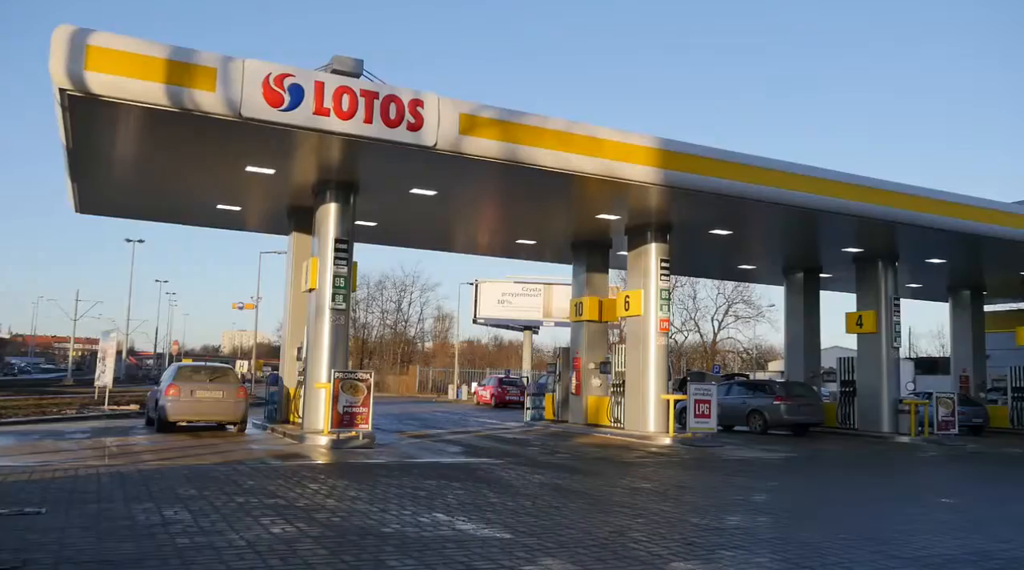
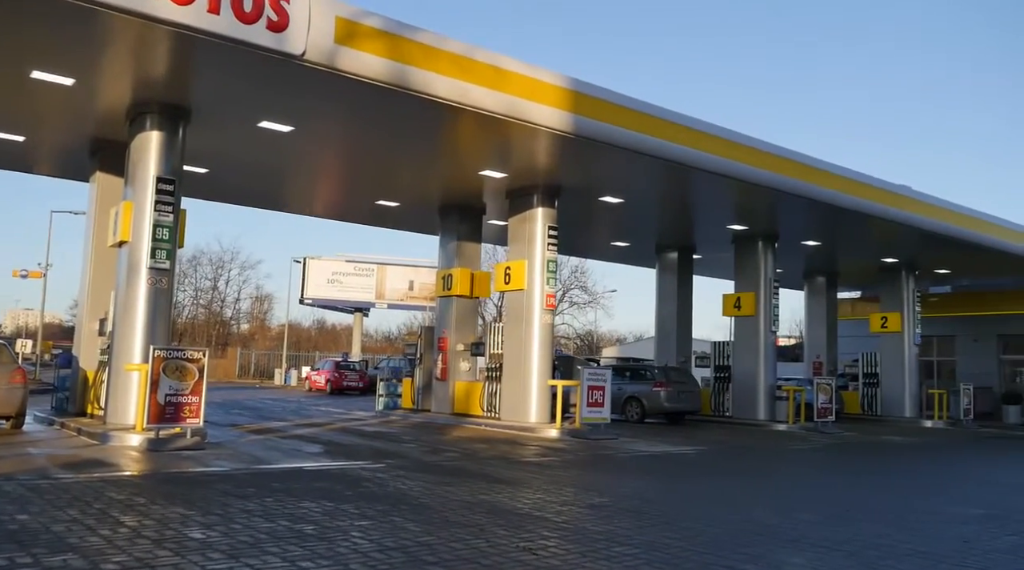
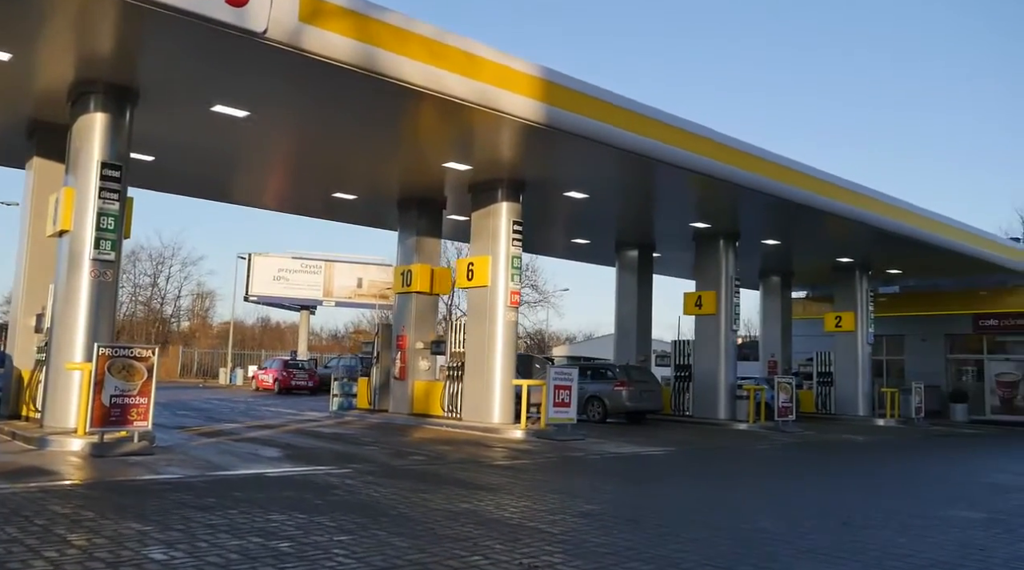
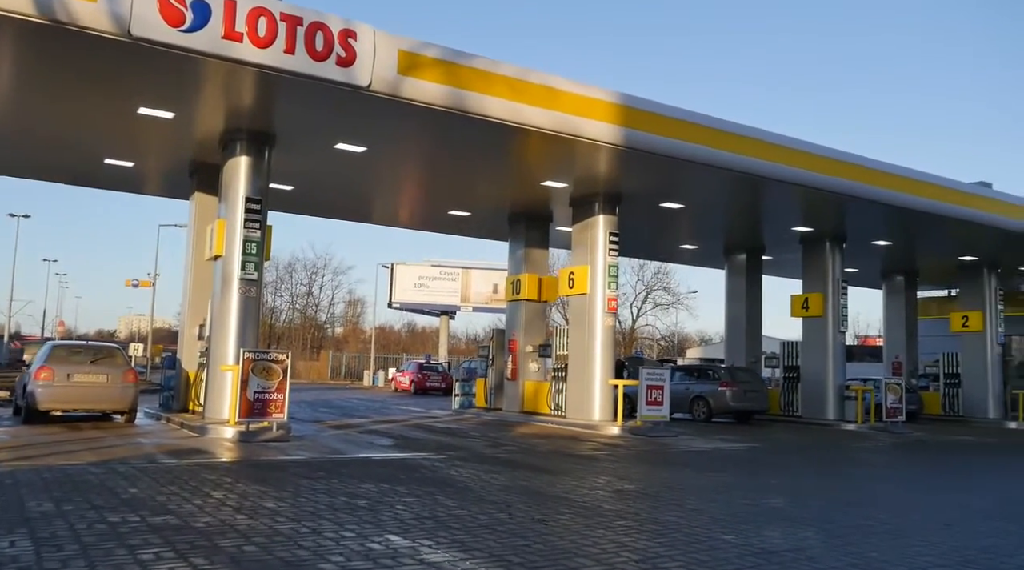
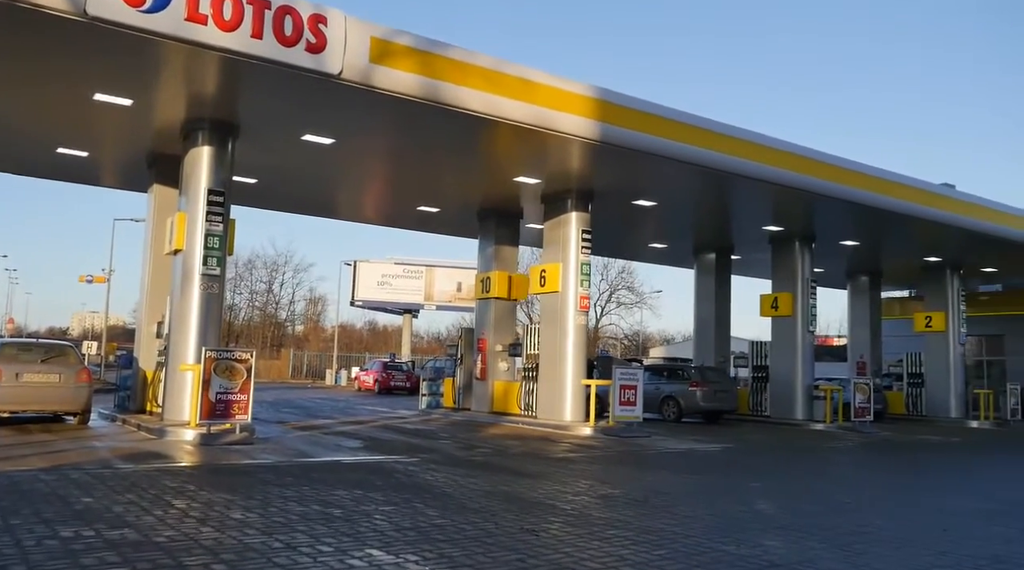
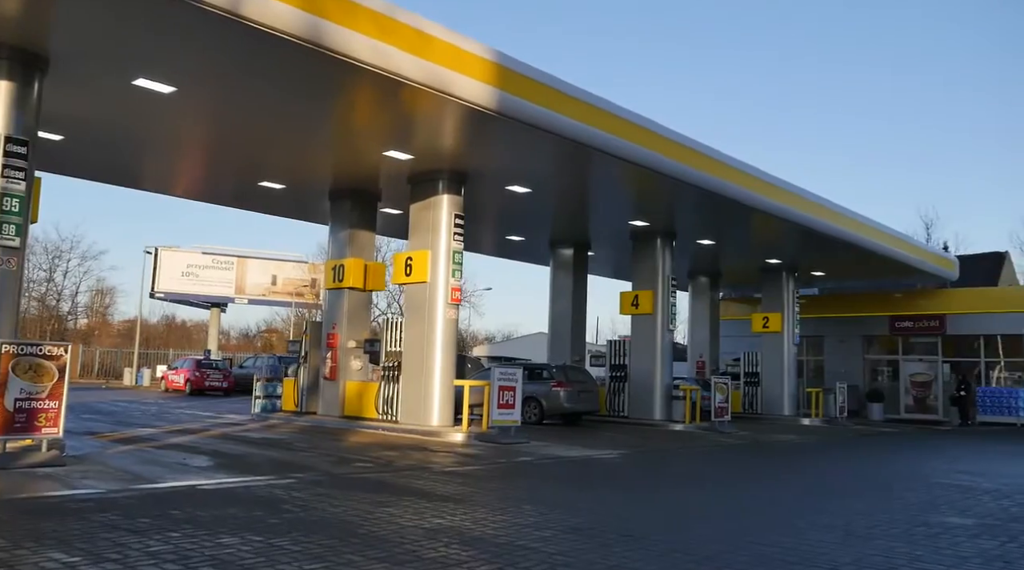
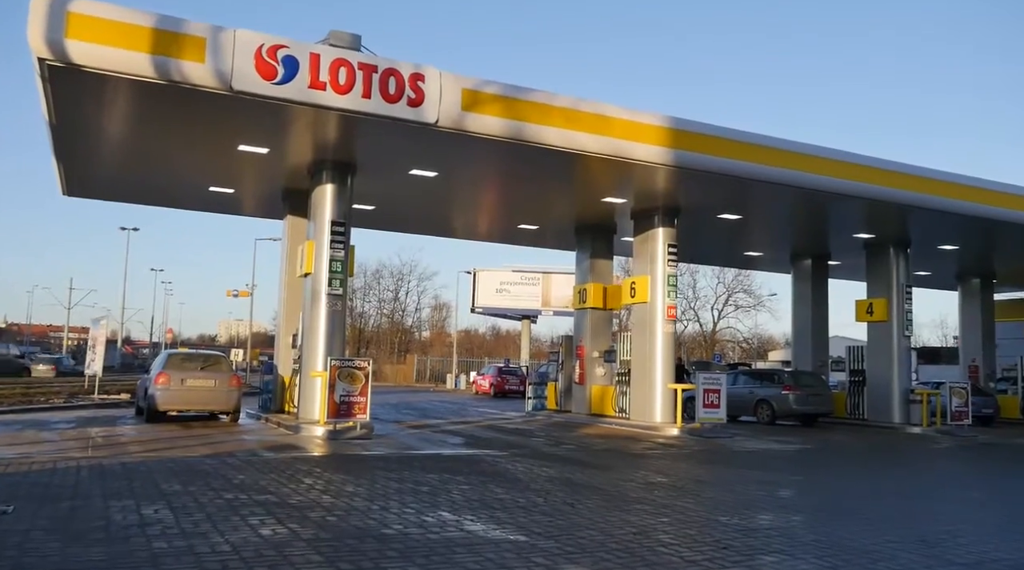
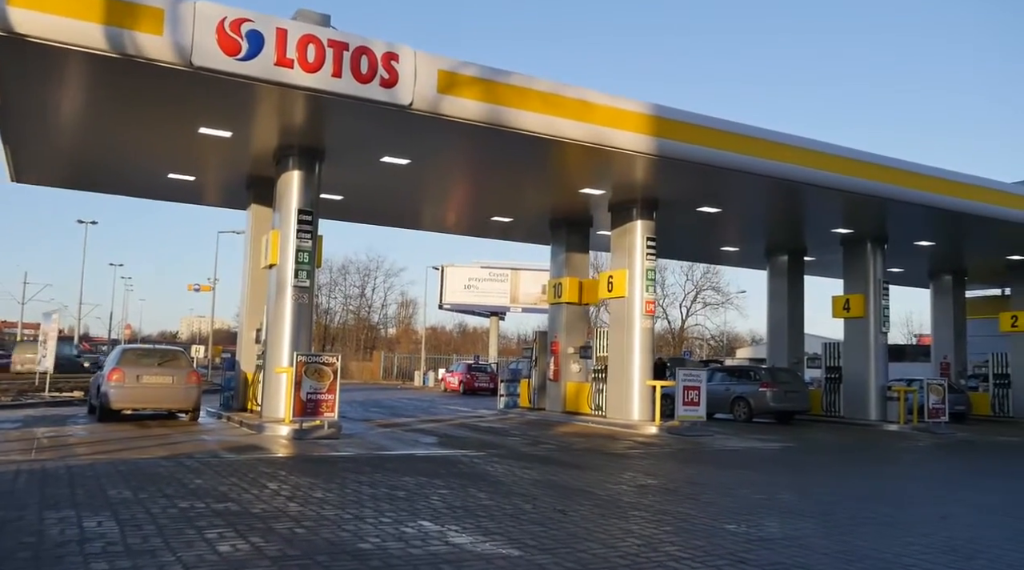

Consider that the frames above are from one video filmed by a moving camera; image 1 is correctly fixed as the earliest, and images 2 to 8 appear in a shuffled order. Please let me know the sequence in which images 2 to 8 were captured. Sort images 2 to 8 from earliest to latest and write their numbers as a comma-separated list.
7, 8, 4, 5, 2, 3, 6
